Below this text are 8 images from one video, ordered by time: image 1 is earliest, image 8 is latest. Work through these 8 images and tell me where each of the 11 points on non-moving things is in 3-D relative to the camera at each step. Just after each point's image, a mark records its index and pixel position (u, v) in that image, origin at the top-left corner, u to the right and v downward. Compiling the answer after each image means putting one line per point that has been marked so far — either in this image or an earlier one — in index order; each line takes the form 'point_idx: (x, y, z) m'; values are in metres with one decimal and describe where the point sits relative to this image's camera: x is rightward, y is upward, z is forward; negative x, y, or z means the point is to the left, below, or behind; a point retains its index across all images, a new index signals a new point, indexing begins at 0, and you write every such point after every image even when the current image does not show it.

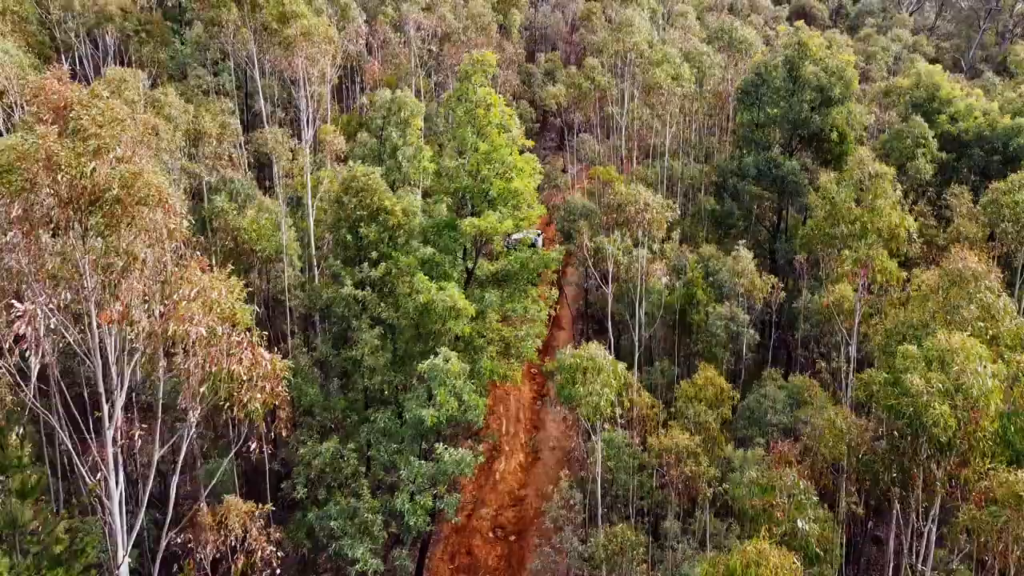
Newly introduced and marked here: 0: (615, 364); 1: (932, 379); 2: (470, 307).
0: (+1.8, -1.4, +17.1) m
1: (+5.1, -1.1, +12.0) m
2: (-0.8, -0.3, +19.9) m
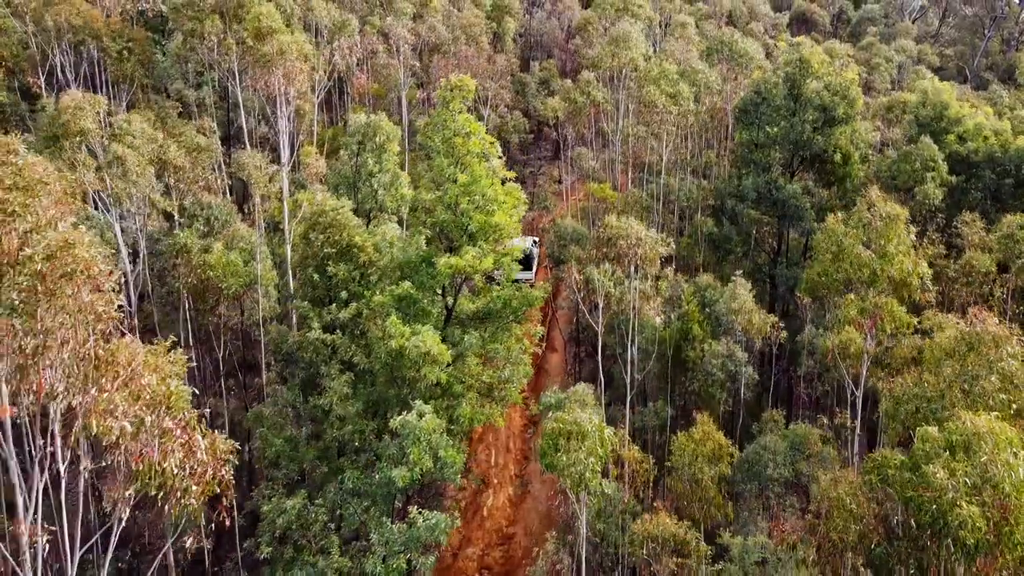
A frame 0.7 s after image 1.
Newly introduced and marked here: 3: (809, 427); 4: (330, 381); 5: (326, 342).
0: (+1.4, -2.3, +15.7) m
1: (+4.7, -2.0, +10.5) m
2: (-1.2, -1.2, +18.5) m
3: (+6.0, -2.8, +19.9) m
4: (-3.5, -1.8, +18.9) m
5: (-3.6, -1.0, +19.1) m
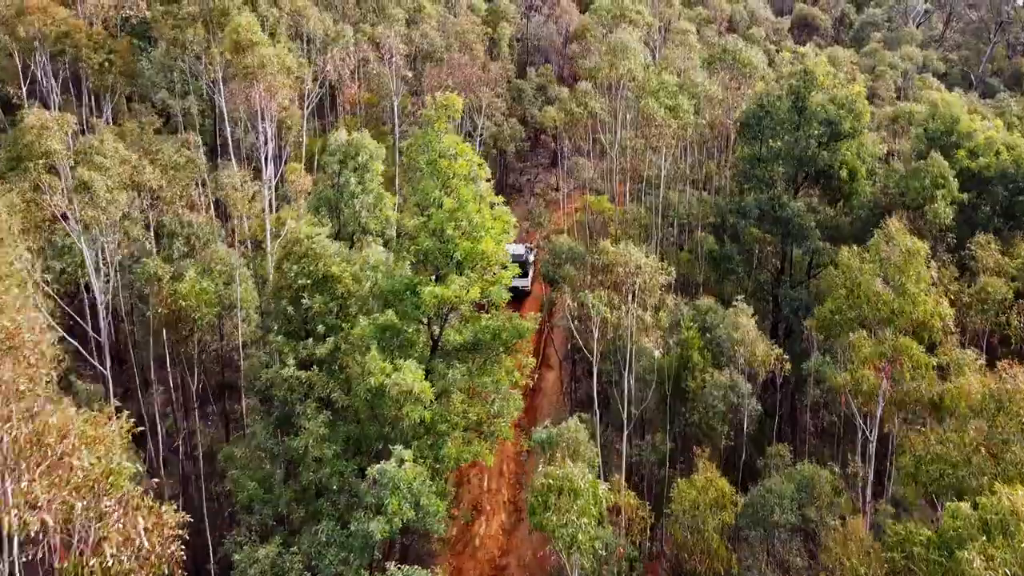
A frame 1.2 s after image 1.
0: (+1.2, -2.9, +14.5) m
1: (+4.5, -2.5, +9.4) m
2: (-1.4, -1.8, +17.3) m
3: (+5.8, -3.4, +18.7) m
4: (-3.7, -2.4, +17.7) m
5: (-3.8, -1.7, +17.9) m
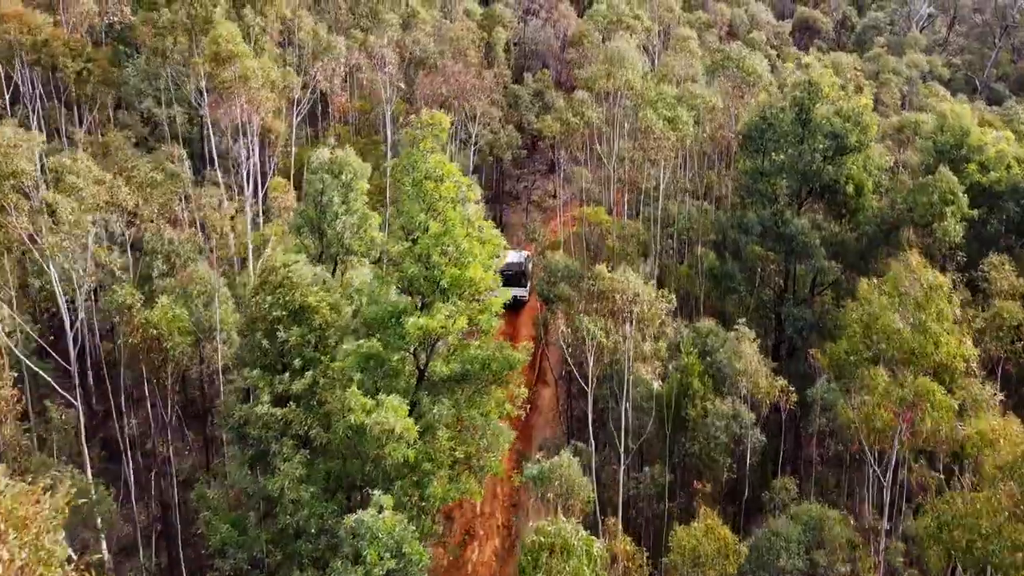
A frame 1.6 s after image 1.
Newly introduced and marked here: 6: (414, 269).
0: (+1.0, -3.4, +13.4) m
1: (+4.4, -3.1, +8.3) m
2: (-1.6, -2.3, +16.2) m
3: (+5.6, -3.9, +17.6) m
4: (-3.9, -2.9, +16.6) m
5: (-4.0, -2.2, +16.8) m
6: (-1.8, +0.3, +17.8) m
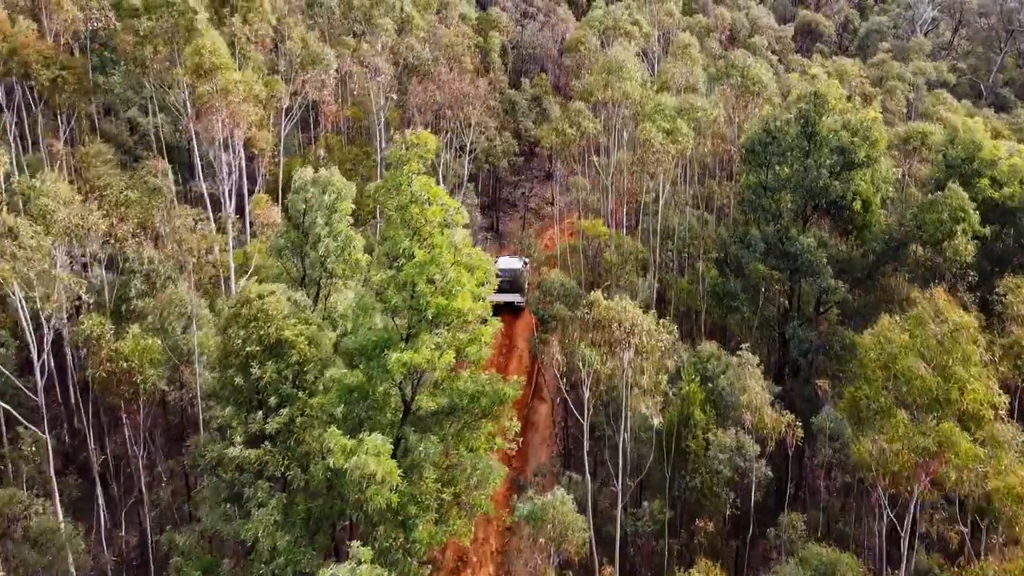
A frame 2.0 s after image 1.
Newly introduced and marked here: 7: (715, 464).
0: (+0.9, -3.9, +12.4) m
1: (+4.2, -3.6, +7.2) m
2: (-1.8, -2.8, +15.2) m
3: (+5.4, -4.4, +16.6) m
4: (-4.0, -3.4, +15.6) m
5: (-4.2, -2.7, +15.8) m
6: (-1.9, -0.2, +16.8) m
7: (+4.0, -3.5, +19.5) m
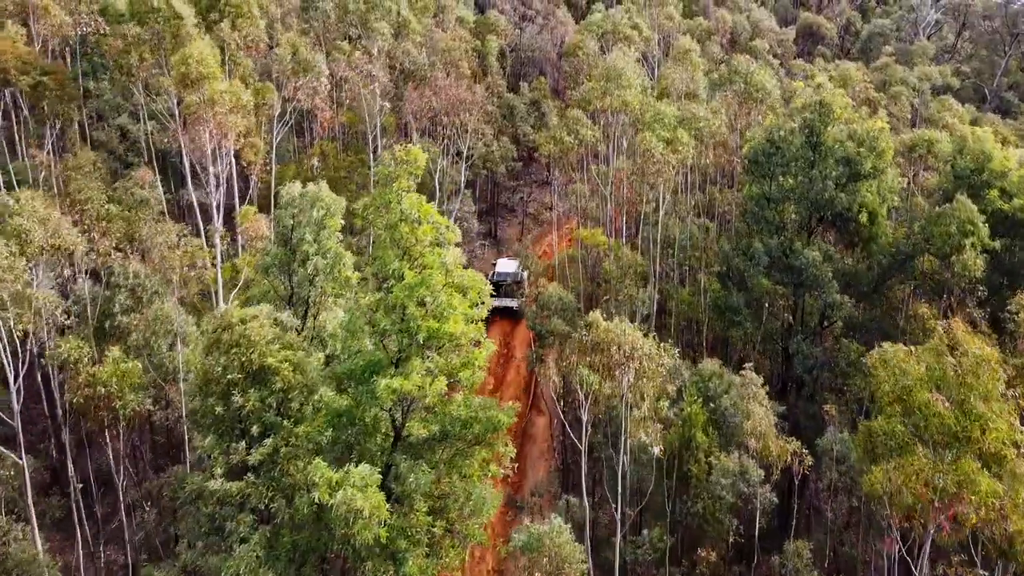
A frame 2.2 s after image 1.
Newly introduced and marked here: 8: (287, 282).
0: (+0.8, -4.3, +11.7) m
1: (+4.1, -4.0, +6.5) m
2: (-1.9, -3.2, +14.4) m
3: (+5.3, -4.8, +15.9) m
4: (-4.1, -3.8, +14.9) m
5: (-4.3, -3.1, +15.1) m
6: (-2.0, -0.6, +16.0) m
7: (+3.9, -3.9, +18.8) m
8: (-4.5, +0.1, +19.6) m
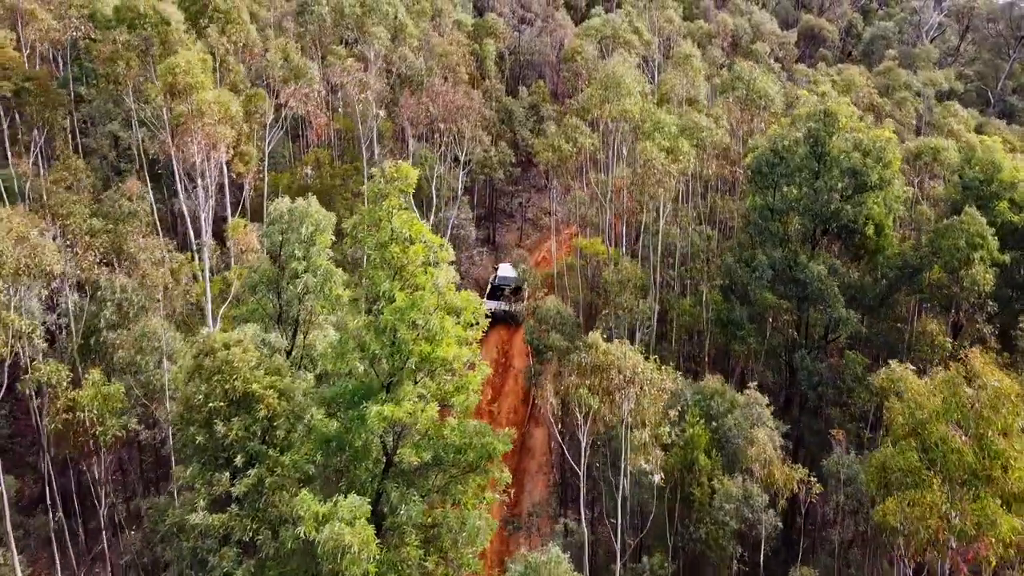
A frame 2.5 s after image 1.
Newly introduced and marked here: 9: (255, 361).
0: (+0.7, -4.6, +11.0) m
1: (+4.0, -4.3, +5.9) m
2: (-1.9, -3.6, +13.8) m
3: (+5.2, -5.2, +15.2) m
4: (-4.2, -4.2, +14.2) m
5: (-4.3, -3.4, +14.4) m
6: (-2.1, -0.9, +15.4) m
7: (+3.8, -4.2, +18.2) m
8: (-4.5, -0.2, +18.9) m
9: (-3.9, -1.1, +14.9) m
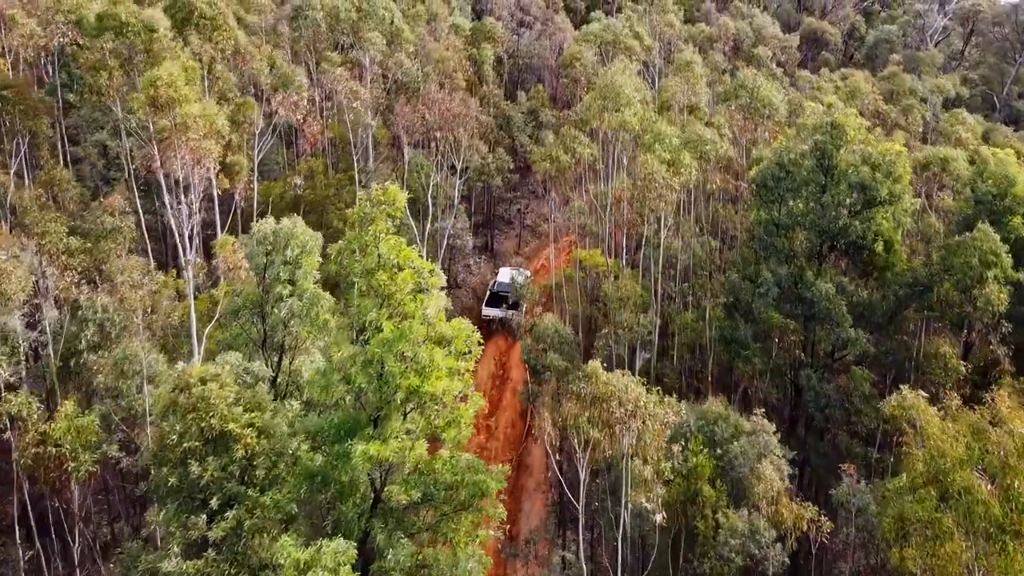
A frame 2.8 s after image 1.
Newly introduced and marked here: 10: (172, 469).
0: (+0.6, -5.1, +10.2) m
1: (+3.9, -4.8, +5.0) m
2: (-2.0, -4.0, +13.0) m
3: (+5.2, -5.6, +14.4) m
4: (-4.3, -4.6, +13.4) m
5: (-4.4, -3.9, +13.6) m
6: (-2.2, -1.3, +14.6) m
7: (+3.8, -4.7, +17.3) m
8: (-4.6, -0.7, +18.1) m
9: (-4.0, -1.5, +14.0) m
10: (-4.8, -2.5, +14.0) m
